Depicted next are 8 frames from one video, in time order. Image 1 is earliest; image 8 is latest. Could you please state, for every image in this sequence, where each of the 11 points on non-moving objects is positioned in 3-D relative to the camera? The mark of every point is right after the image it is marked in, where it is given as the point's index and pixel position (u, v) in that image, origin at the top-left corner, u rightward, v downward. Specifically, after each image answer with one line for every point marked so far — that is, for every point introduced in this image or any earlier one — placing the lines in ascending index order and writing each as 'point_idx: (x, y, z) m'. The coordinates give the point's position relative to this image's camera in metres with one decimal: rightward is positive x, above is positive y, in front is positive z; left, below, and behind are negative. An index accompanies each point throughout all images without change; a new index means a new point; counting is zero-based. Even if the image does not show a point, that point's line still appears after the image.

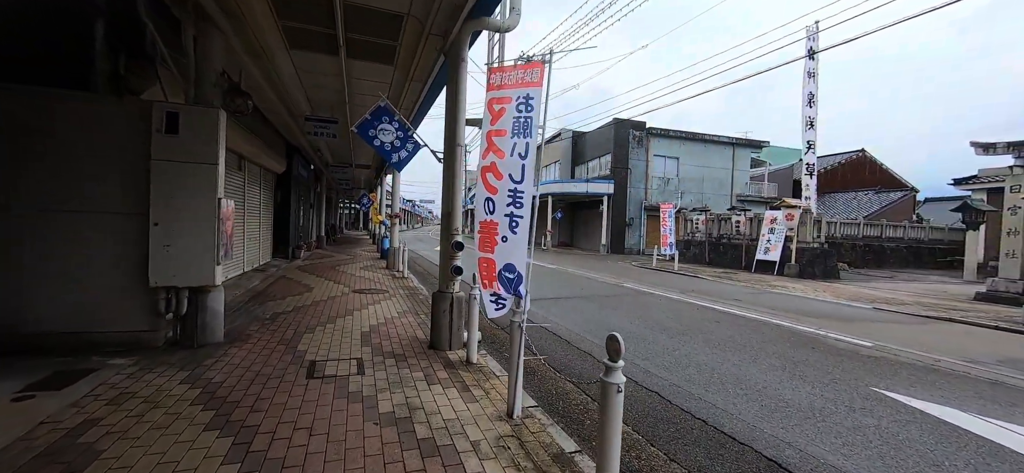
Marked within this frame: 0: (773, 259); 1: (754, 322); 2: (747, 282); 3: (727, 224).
0: (+10.6, -0.9, +16.3) m
1: (+4.1, -1.5, +6.8) m
2: (+8.5, -1.6, +14.4) m
3: (+10.4, +0.6, +19.3) m
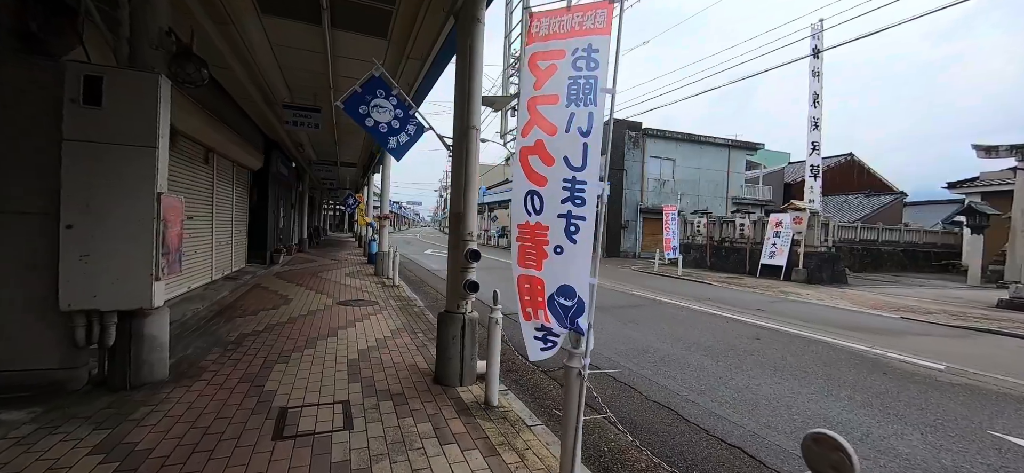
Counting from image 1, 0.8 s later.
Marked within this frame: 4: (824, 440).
0: (+10.4, -1.1, +15.7) m
1: (+4.2, -1.6, +5.9) m
2: (+8.5, -1.7, +13.8) m
3: (+10.2, +0.4, +18.7) m
4: (+0.9, -0.6, +1.1) m
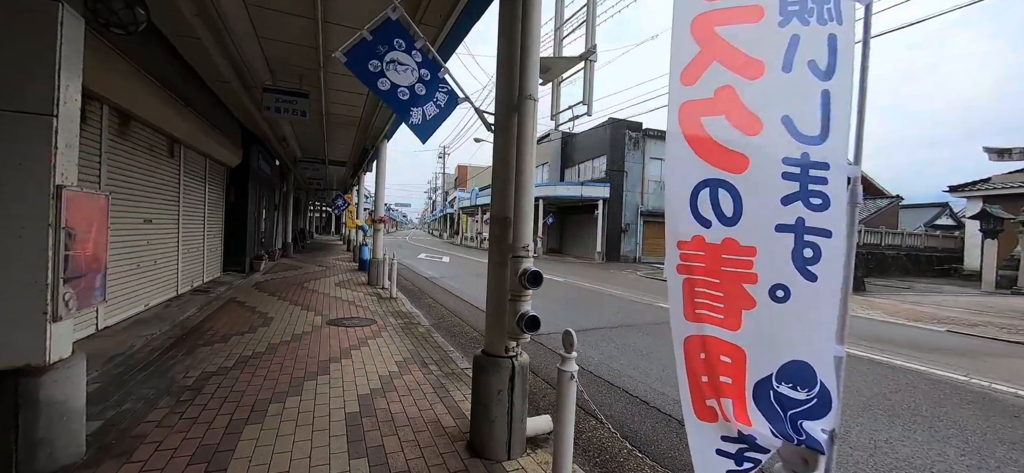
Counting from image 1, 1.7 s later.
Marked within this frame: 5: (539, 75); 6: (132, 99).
0: (+10.5, -1.2, +14.9) m
1: (+4.6, -1.7, +5.0) m
2: (+8.6, -1.9, +13.0) m
3: (+10.2, +0.2, +17.9) m
4: (+1.4, -0.7, +0.1) m
5: (+0.2, +1.1, +2.7) m
6: (-4.6, +1.7, +4.9) m
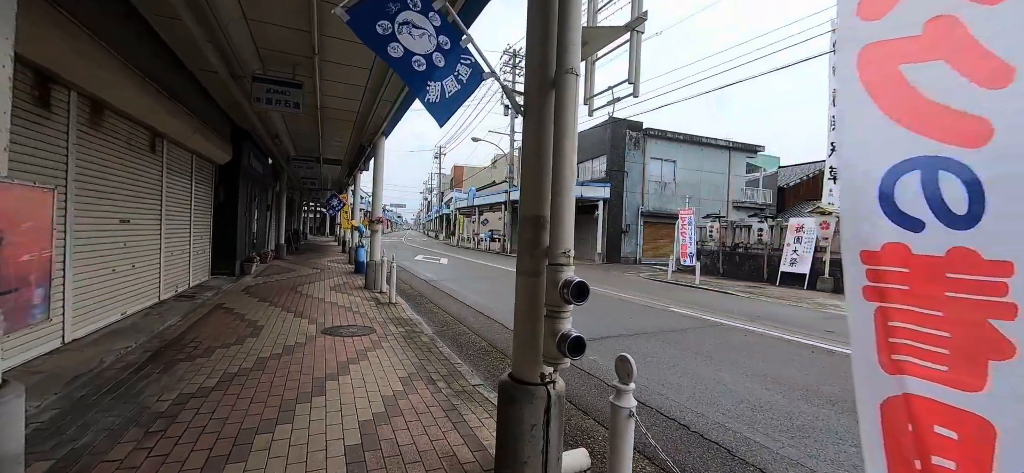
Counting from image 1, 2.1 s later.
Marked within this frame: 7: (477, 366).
0: (+10.6, -1.3, +14.6) m
1: (+4.8, -1.7, +4.6) m
2: (+8.7, -1.9, +12.6) m
3: (+10.2, +0.2, +17.6) m
4: (+1.6, -0.7, -0.3) m
5: (+0.4, +1.1, +2.3) m
6: (-4.5, +1.7, +4.4) m
7: (-0.4, -1.6, +4.8) m
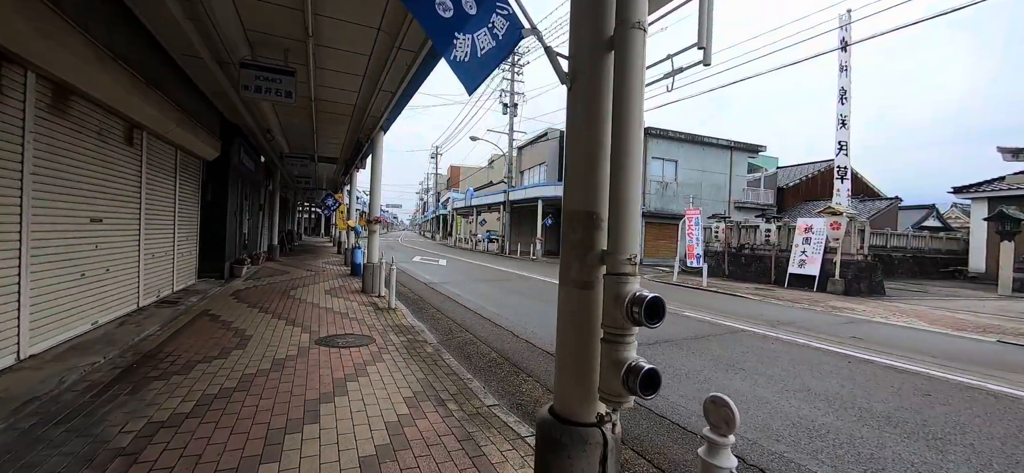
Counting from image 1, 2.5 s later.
0: (+10.7, -1.3, +14.2) m
1: (+5.0, -1.7, +4.2) m
2: (+8.8, -1.9, +12.2) m
3: (+10.2, +0.2, +17.2) m
4: (+1.9, -0.7, -0.8) m
5: (+0.6, +1.1, +1.8) m
6: (-4.3, +1.6, +3.9) m
7: (-0.2, -1.6, +4.3) m
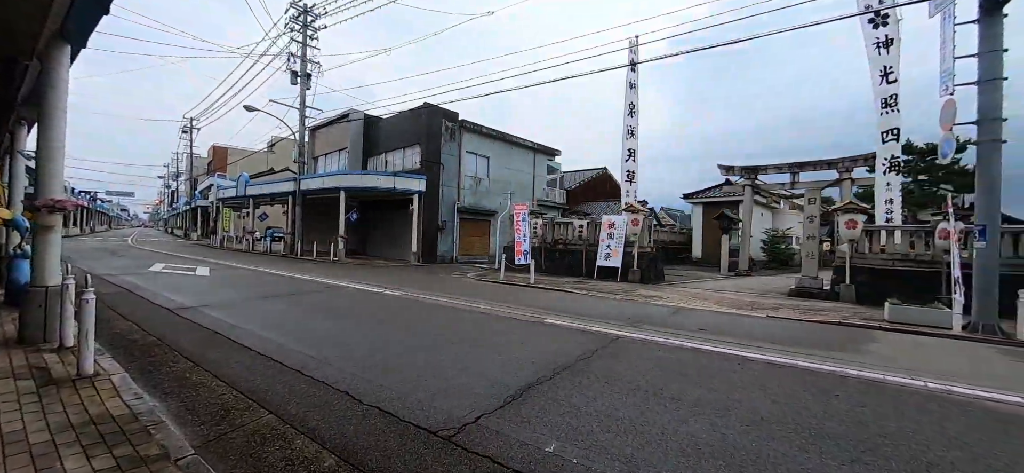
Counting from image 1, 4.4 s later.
0: (+4.1, -1.1, +15.9) m
1: (+3.8, -1.7, +4.4) m
2: (+3.3, -1.8, +13.3) m
3: (+2.2, +0.4, +18.3) m
4: (+3.4, -0.7, -1.5) m
5: (+1.0, +1.1, +0.2) m
6: (-4.3, +1.6, -0.3) m
7: (-0.9, -1.6, +2.0) m
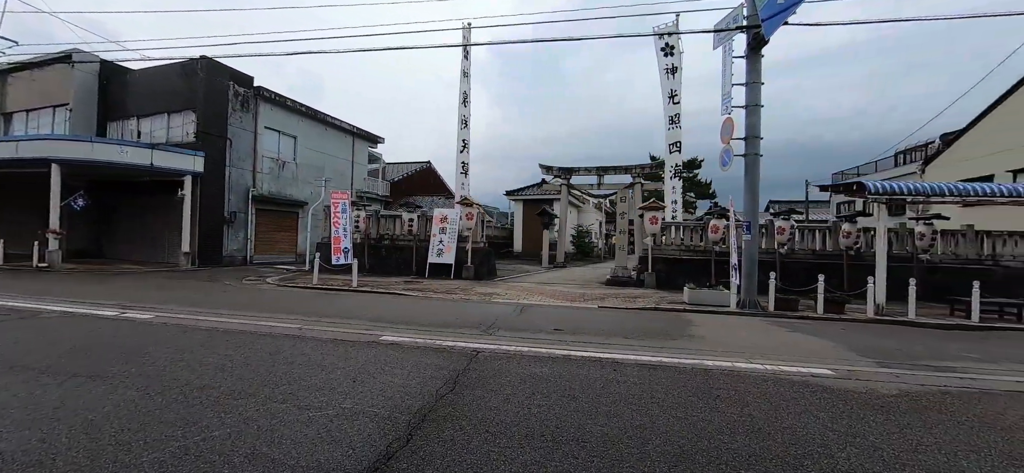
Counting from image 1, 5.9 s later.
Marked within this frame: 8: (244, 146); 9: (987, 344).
0: (-2.4, -0.9, +15.0) m
1: (+2.2, -1.6, +4.4) m
2: (-1.9, -1.6, +12.3) m
3: (-5.1, +0.6, +16.4) m
4: (+4.3, -0.7, -1.1) m
5: (+1.5, +1.1, -0.6) m
6: (-3.1, +1.6, -3.3) m
7: (-1.0, -1.6, +0.3) m
8: (-13.0, +4.4, +19.5) m
9: (+7.6, -1.7, +6.3) m
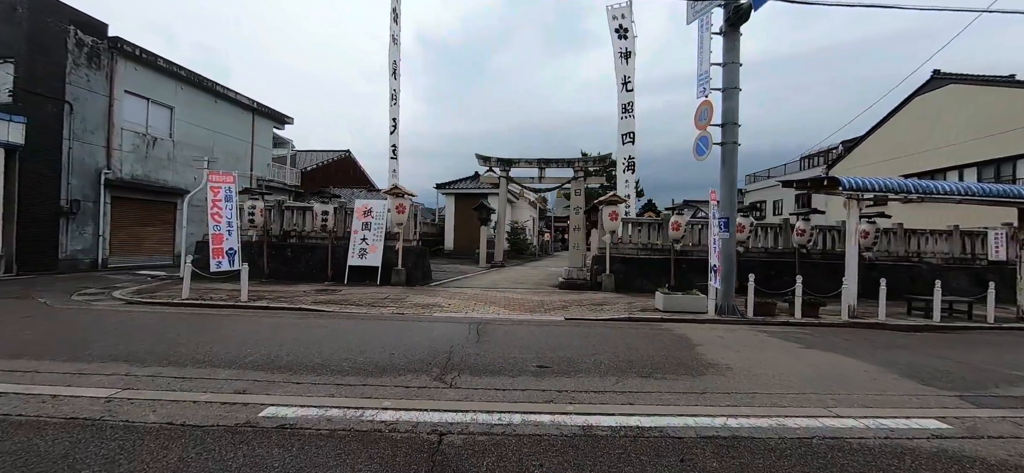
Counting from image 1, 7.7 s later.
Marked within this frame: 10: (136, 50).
0: (-4.3, -0.8, +12.5) m
1: (+2.1, -1.6, +3.0) m
2: (-3.4, -1.5, +9.9) m
3: (-7.2, +0.7, +13.4) m
4: (+5.2, -0.7, -2.1) m
5: (+2.4, +1.0, -2.1) m
6: (-1.7, +1.5, -5.6) m
7: (-0.3, -1.6, -1.6) m
8: (-15.5, +4.6, +15.0) m
9: (+7.0, -1.7, +5.8) m
10: (-15.0, +7.4, +15.9) m
